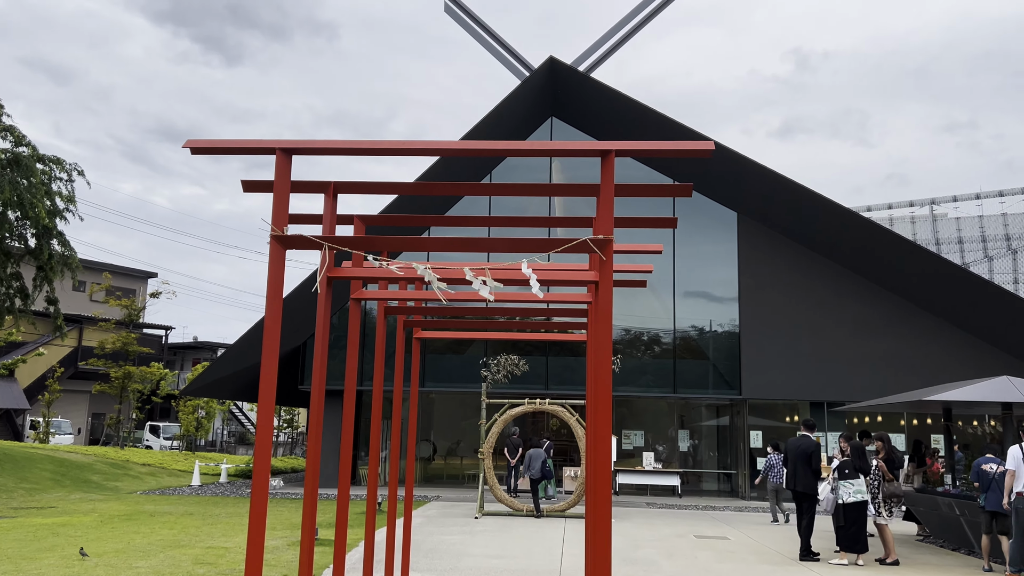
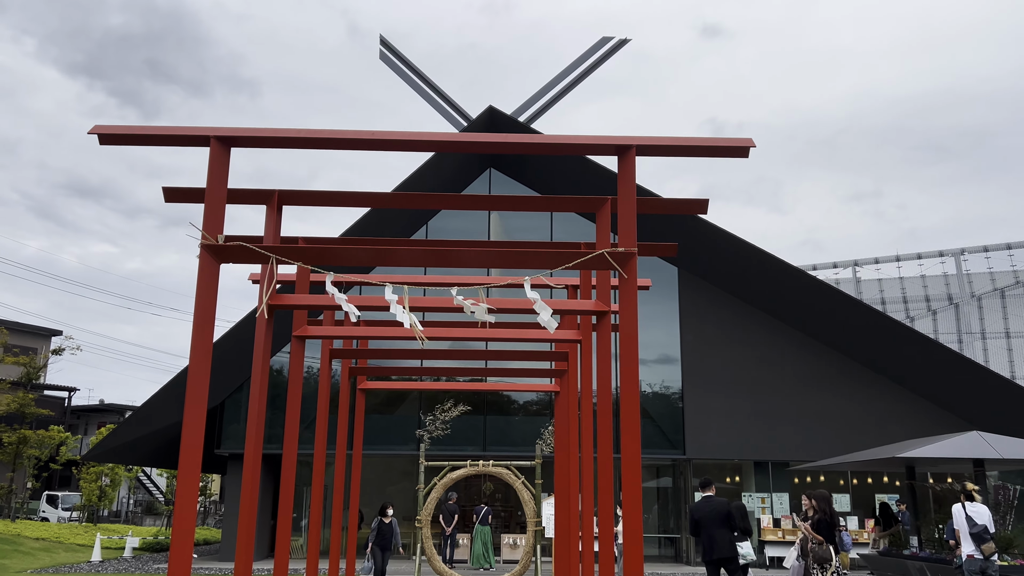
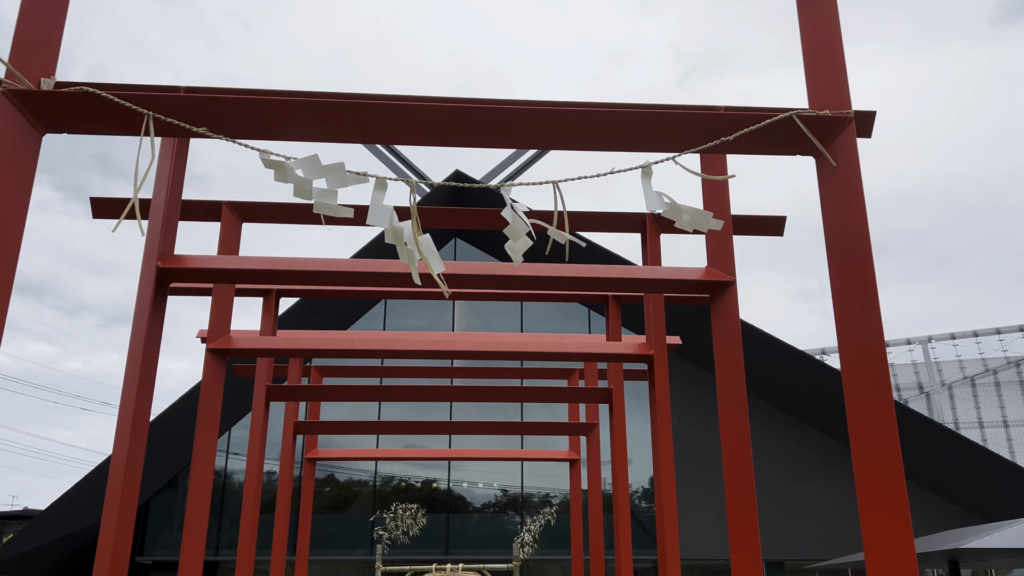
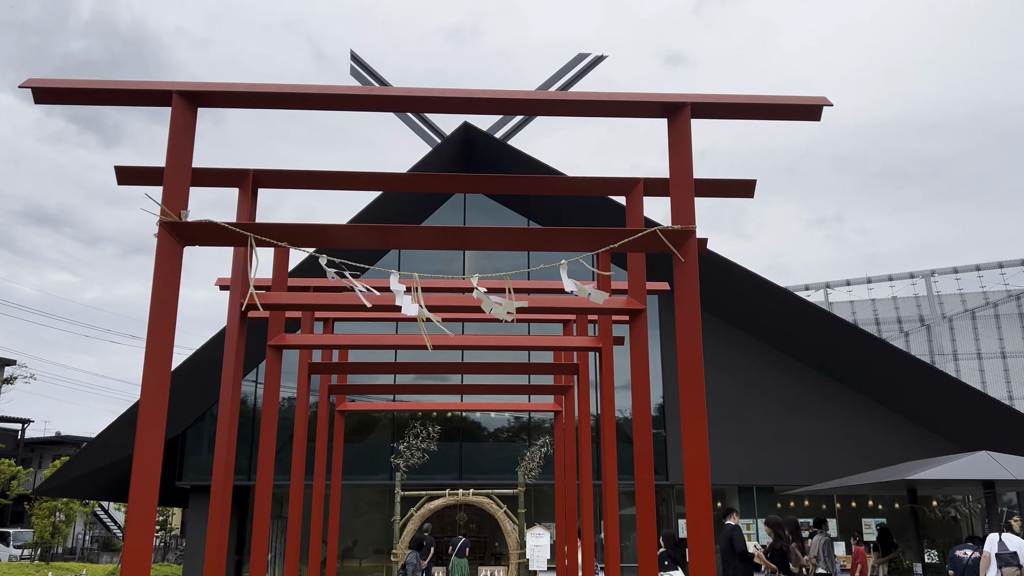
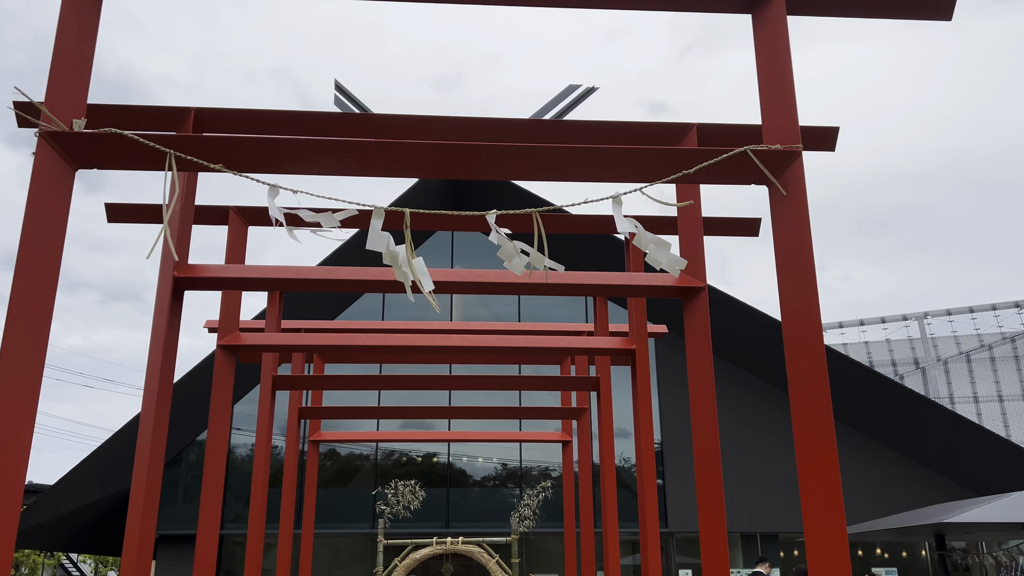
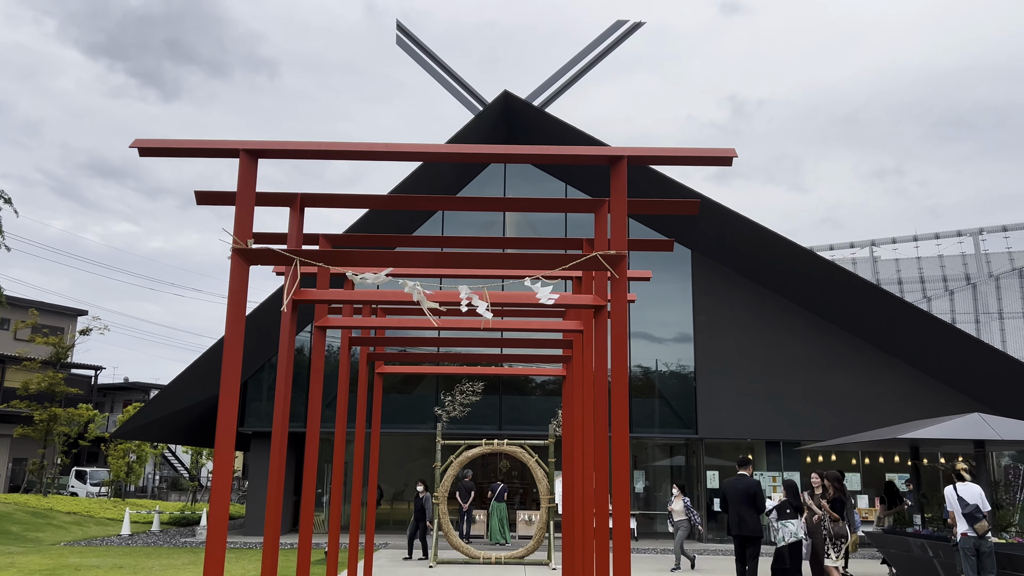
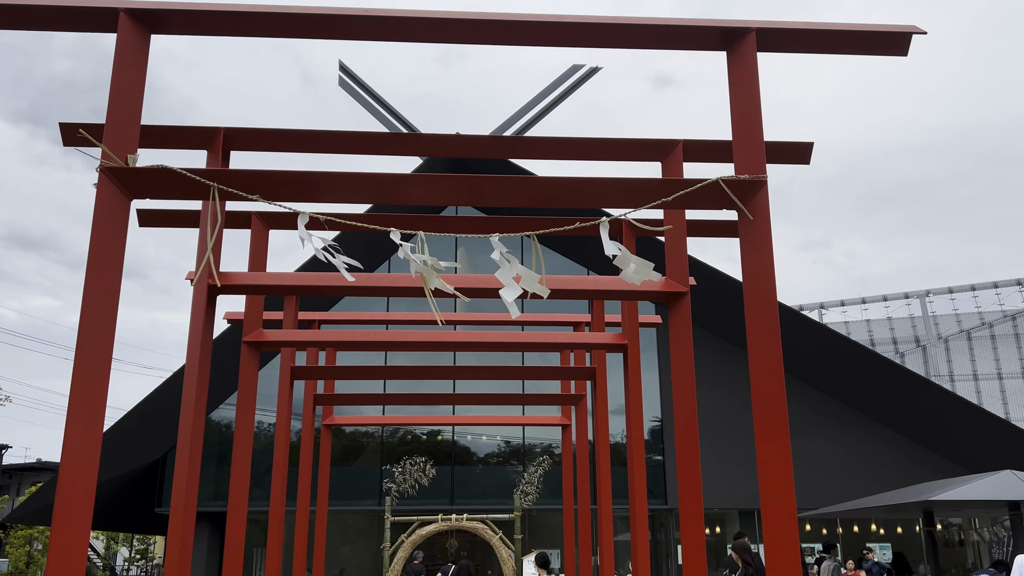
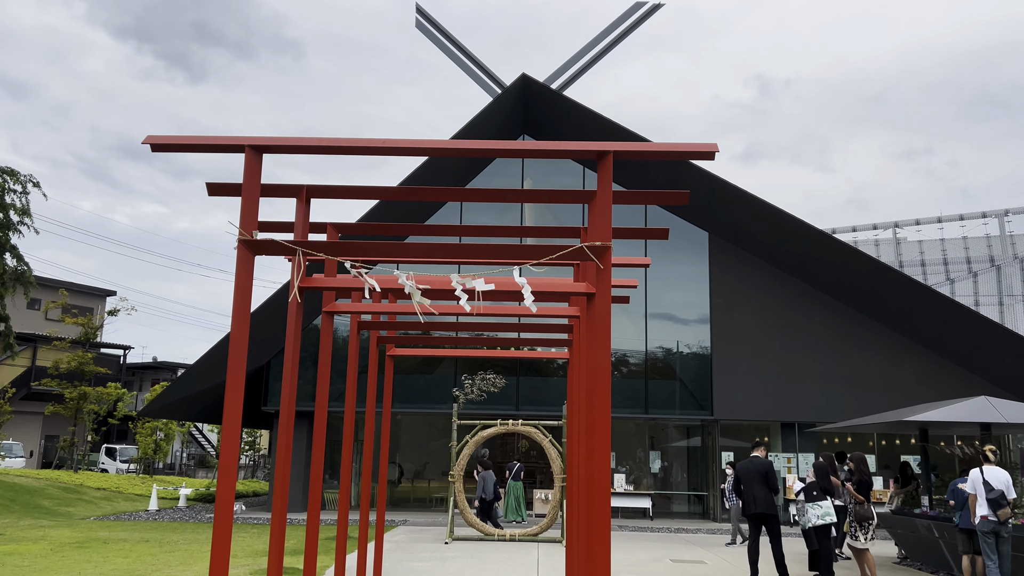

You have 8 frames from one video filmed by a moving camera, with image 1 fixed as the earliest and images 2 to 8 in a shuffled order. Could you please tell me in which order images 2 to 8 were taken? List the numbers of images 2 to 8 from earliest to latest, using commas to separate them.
8, 6, 2, 4, 7, 5, 3
